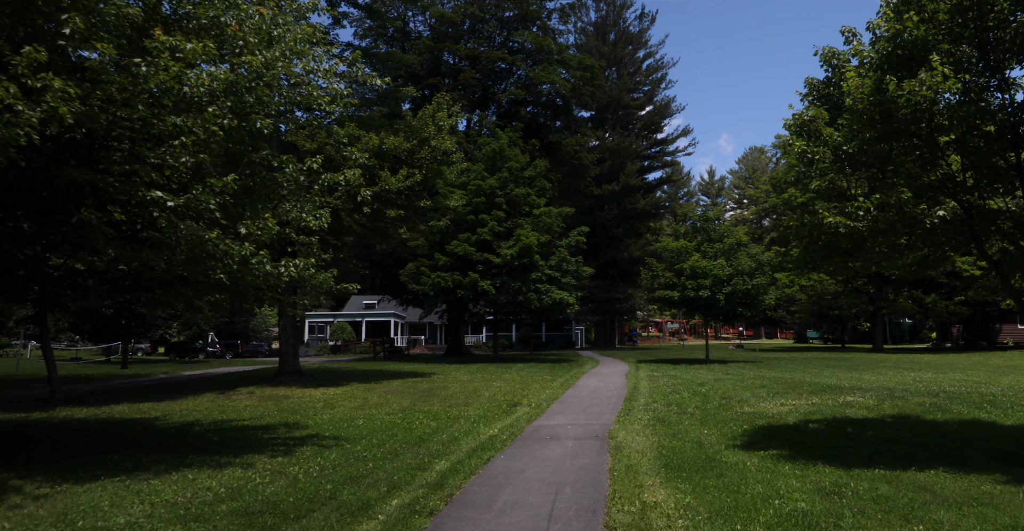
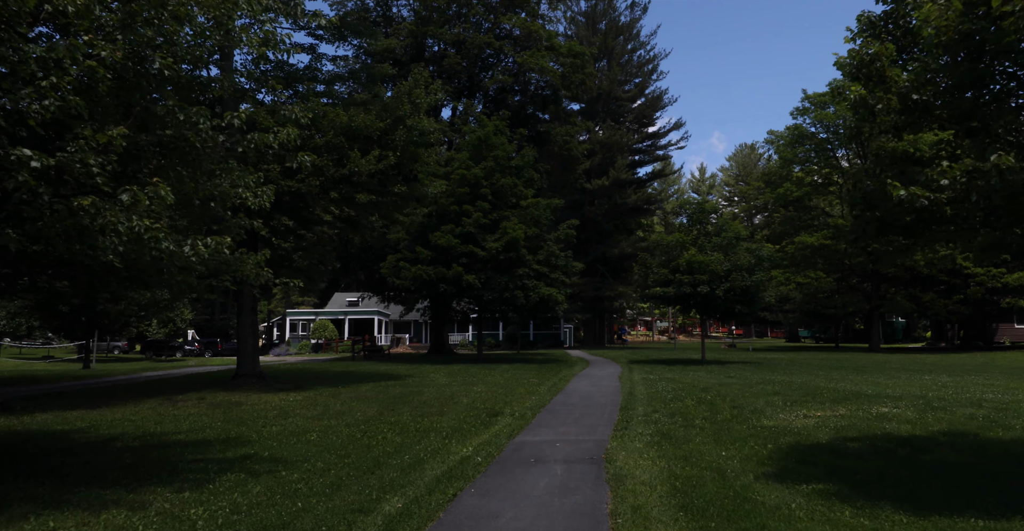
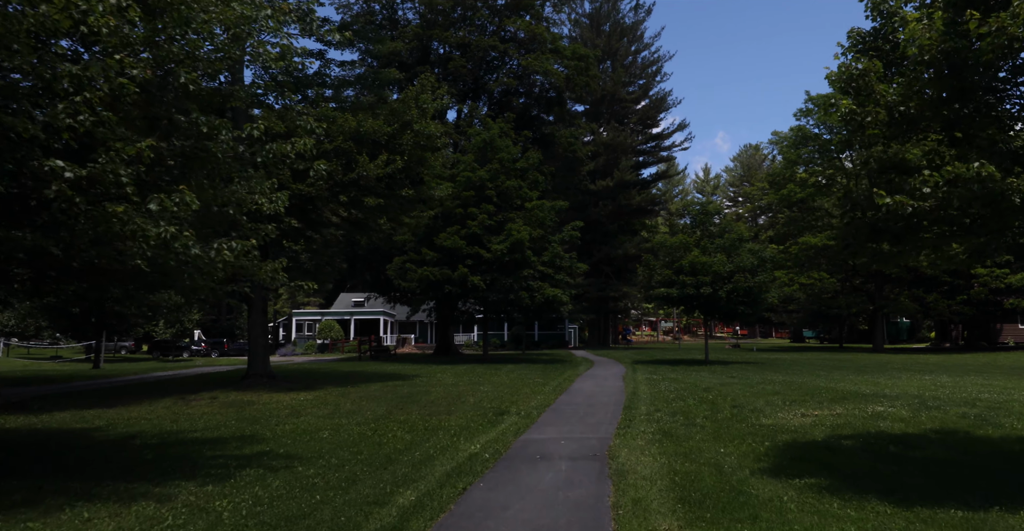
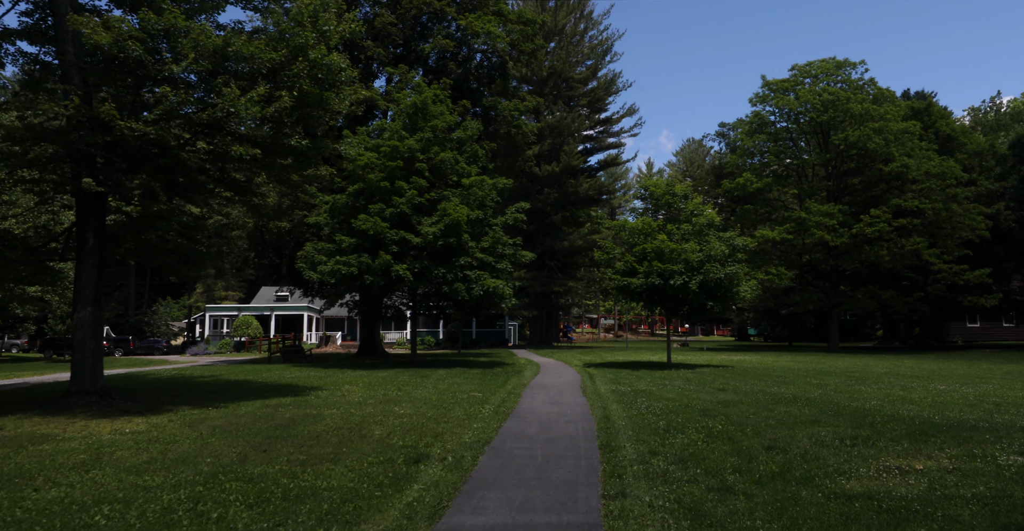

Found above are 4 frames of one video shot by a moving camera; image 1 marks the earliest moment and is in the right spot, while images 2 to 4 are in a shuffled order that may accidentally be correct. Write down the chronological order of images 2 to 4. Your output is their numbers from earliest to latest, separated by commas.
3, 2, 4
